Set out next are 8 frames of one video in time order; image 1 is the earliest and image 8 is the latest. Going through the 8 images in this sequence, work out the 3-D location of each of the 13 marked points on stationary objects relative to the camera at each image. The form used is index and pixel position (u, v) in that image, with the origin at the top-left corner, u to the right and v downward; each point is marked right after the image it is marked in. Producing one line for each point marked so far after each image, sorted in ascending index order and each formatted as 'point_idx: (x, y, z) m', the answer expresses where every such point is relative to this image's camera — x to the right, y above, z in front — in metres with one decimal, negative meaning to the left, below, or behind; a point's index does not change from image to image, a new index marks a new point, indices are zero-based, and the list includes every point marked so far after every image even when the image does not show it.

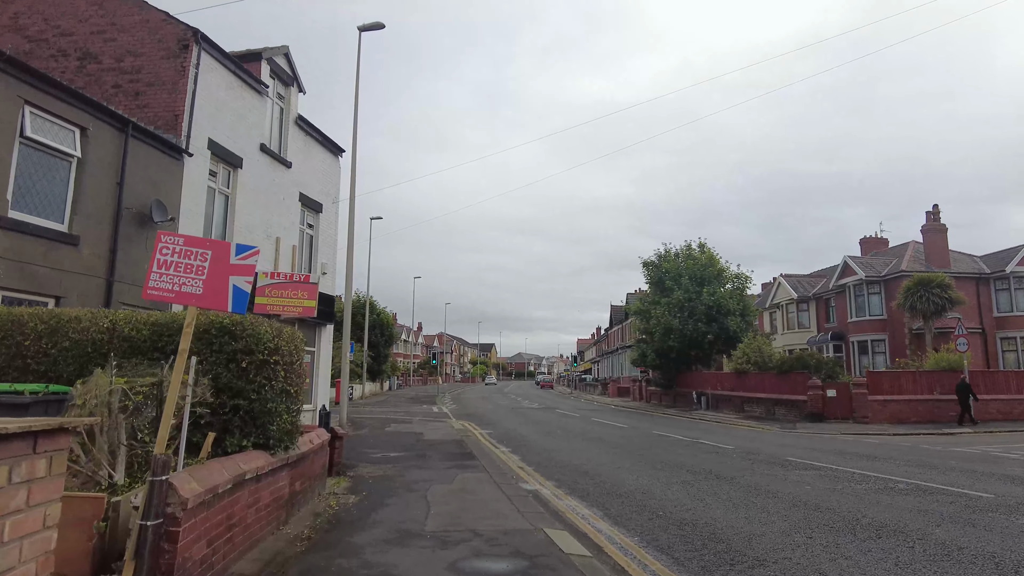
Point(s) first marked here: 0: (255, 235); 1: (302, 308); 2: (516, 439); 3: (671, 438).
0: (-5.9, +1.2, +14.1) m
1: (-4.7, -0.5, +13.8) m
2: (+0.2, -4.0, +16.1) m
3: (+4.1, -3.8, +15.8) m
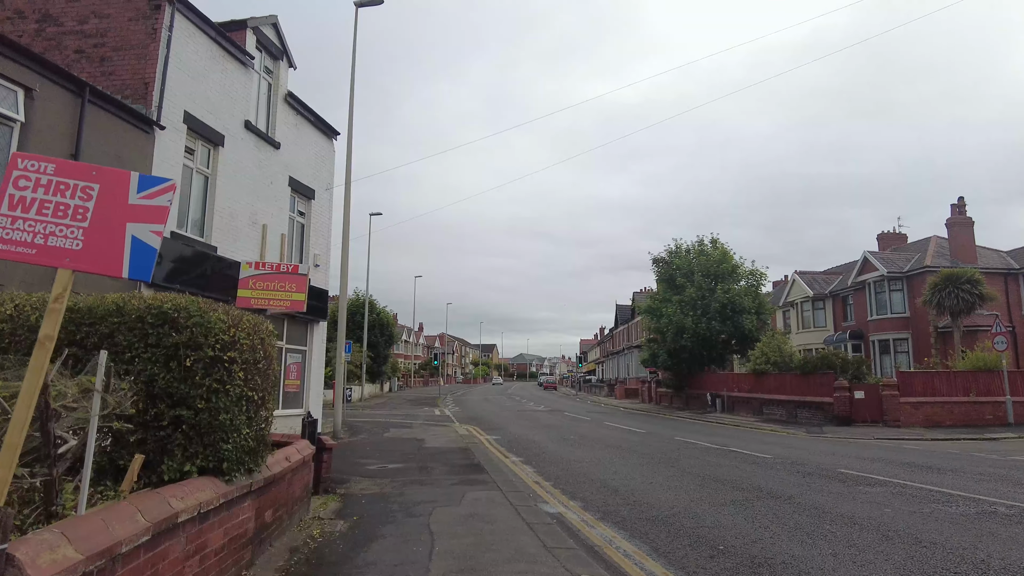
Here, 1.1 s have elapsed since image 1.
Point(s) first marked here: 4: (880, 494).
0: (-5.7, +1.4, +12.8) m
1: (-4.5, -0.3, +12.5) m
2: (+0.4, -3.8, +14.7) m
3: (+4.3, -3.7, +14.4) m
4: (+4.7, -2.6, +7.8) m
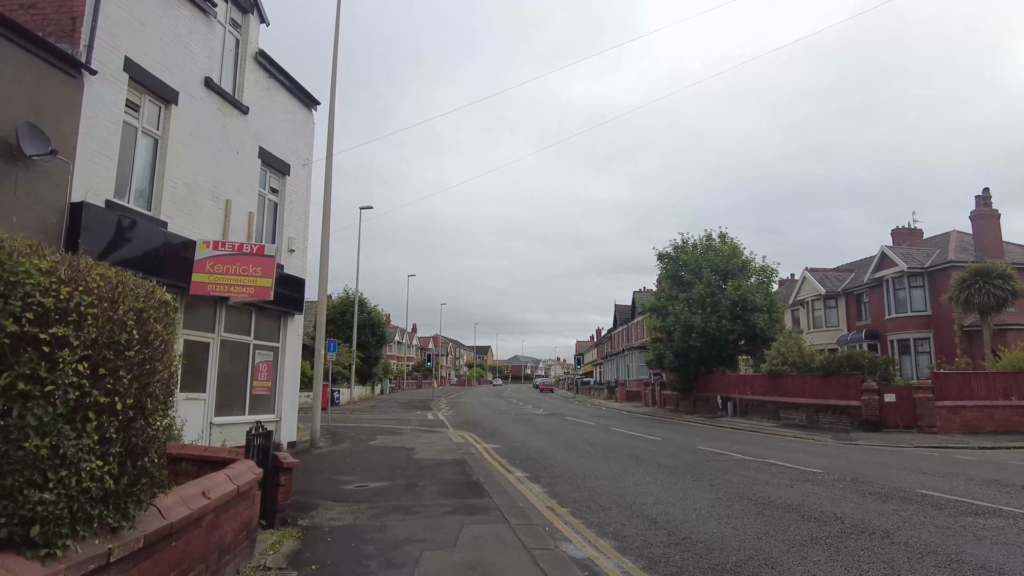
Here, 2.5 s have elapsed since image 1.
0: (-5.6, +1.7, +10.8) m
1: (-4.4, 0.0, +10.5) m
2: (+0.5, -3.6, +12.9) m
3: (+4.4, -3.4, +12.6) m
4: (+4.8, -2.3, +6.0) m
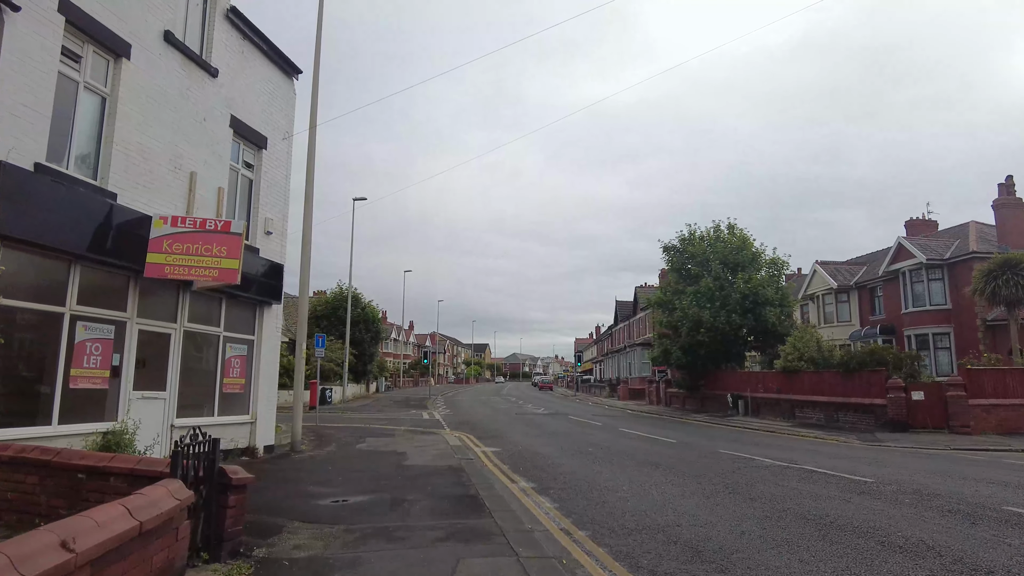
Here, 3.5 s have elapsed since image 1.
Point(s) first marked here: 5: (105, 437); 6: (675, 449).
0: (-5.5, +1.9, +9.4) m
1: (-4.4, +0.2, +9.1) m
2: (+0.5, -3.3, +11.5) m
3: (+4.4, -3.2, +11.2) m
4: (+4.9, -2.1, +4.7) m
5: (-5.4, -2.0, +8.3) m
6: (+3.7, -3.6, +13.8) m
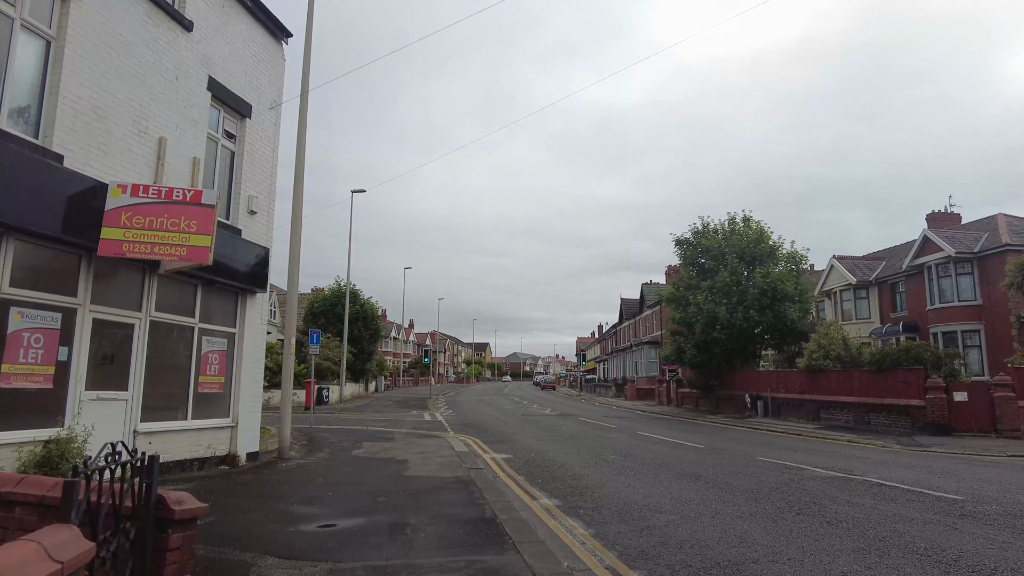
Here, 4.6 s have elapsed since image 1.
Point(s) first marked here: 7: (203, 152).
0: (-5.3, +2.1, +8.0) m
1: (-4.1, +0.5, +7.7) m
2: (+0.8, -3.1, +10.1) m
3: (+4.7, -2.9, +9.8) m
4: (+5.1, -1.9, +3.3) m
5: (-5.2, -1.8, +6.9) m
6: (+3.9, -3.4, +12.4) m
7: (-4.9, +2.2, +9.8) m
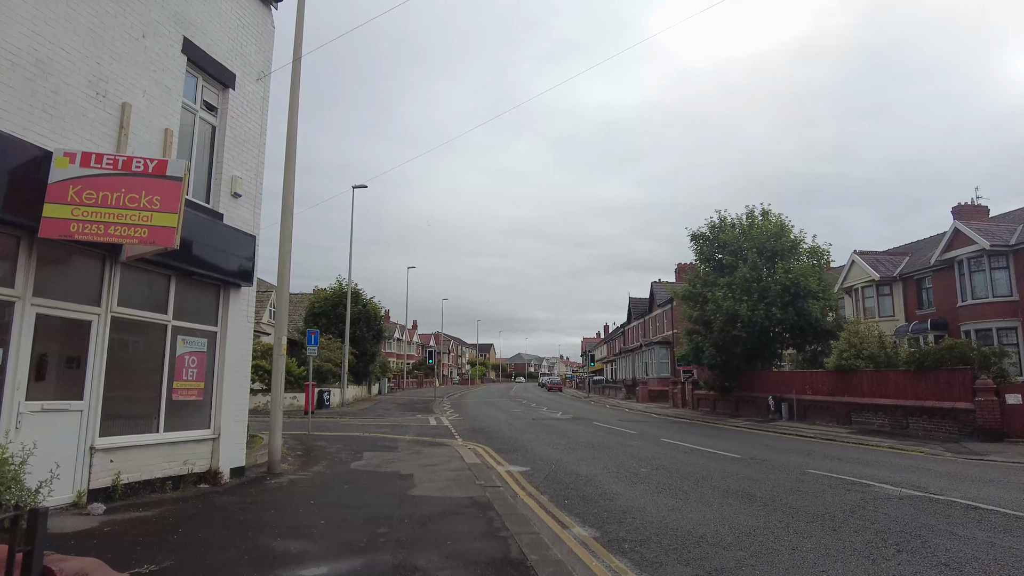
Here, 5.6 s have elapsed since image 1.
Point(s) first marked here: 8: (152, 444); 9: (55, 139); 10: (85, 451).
0: (-5.0, +2.3, +6.7) m
1: (-3.8, +0.6, +6.4) m
2: (+1.1, -2.9, +8.8) m
3: (+5.0, -2.8, +8.5) m
4: (+5.4, -1.7, +1.9) m
5: (-4.9, -1.7, +5.6) m
6: (+4.2, -3.2, +11.0) m
7: (-4.6, +2.3, +8.5) m
8: (-4.6, -2.0, +7.9) m
9: (-5.0, +1.6, +6.7) m
10: (-4.9, -1.9, +7.1) m
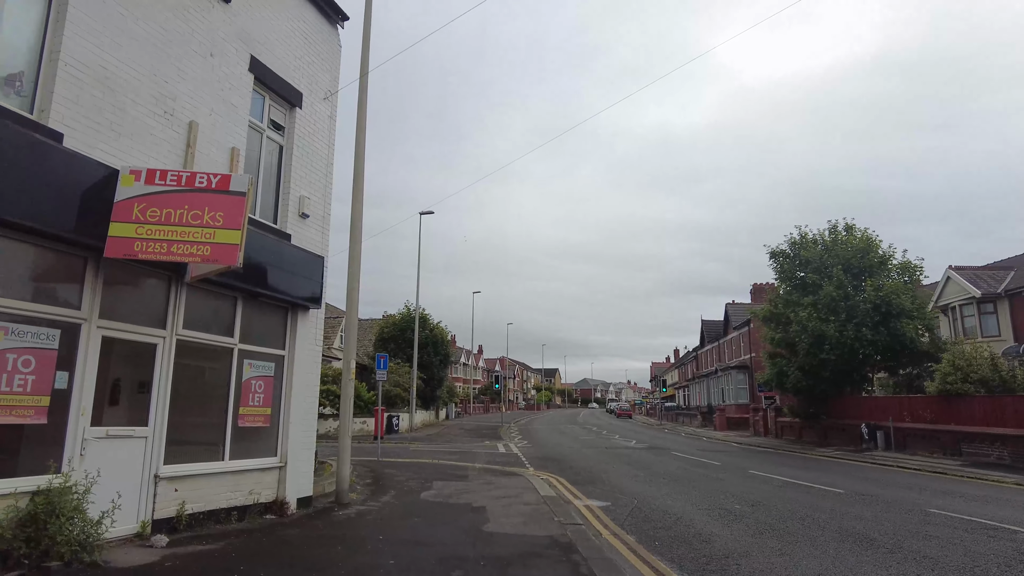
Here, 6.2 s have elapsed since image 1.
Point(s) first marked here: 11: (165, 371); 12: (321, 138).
0: (-4.2, +2.0, +6.7) m
1: (-3.0, +0.4, +6.2) m
2: (+2.2, -3.1, +7.8) m
3: (+6.0, -2.9, +7.2) m
4: (+5.7, -1.6, +0.6) m
5: (-4.1, -1.8, +5.3) m
6: (+5.5, -3.5, +9.8) m
7: (-3.6, +2.0, +8.4) m
8: (-3.7, -2.3, +7.6) m
9: (-4.1, +1.4, +6.5) m
10: (-4.0, -2.1, +6.8) m
11: (-4.0, -1.0, +7.1) m
12: (-3.1, +2.5, +10.2) m
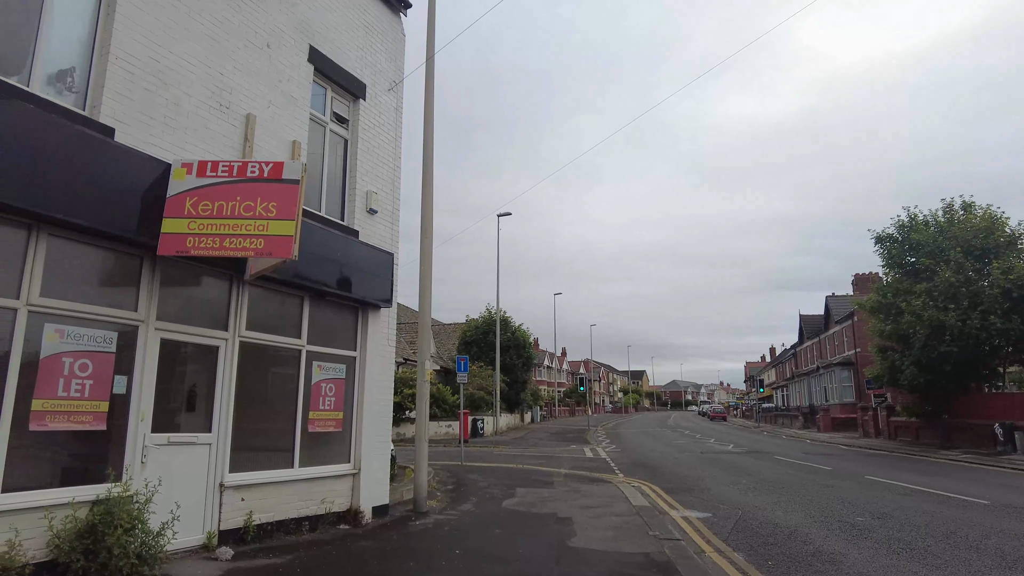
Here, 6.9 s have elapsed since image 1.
0: (-3.5, +2.0, +6.4) m
1: (-2.3, +0.4, +5.8) m
2: (+3.2, -2.9, +6.7) m
3: (+6.9, -2.5, +5.5) m
4: (+5.7, -1.2, -0.9) m
5: (-3.5, -1.8, +5.1) m
6: (+6.7, -3.1, +8.2) m
7: (-2.7, +2.0, +8.1) m
8: (-2.7, -2.3, +7.3) m
9: (-3.4, +1.4, +6.3) m
10: (-3.1, -2.1, +6.5) m
11: (-3.1, -1.0, +6.8) m
12: (-2.0, +2.5, +9.8) m
